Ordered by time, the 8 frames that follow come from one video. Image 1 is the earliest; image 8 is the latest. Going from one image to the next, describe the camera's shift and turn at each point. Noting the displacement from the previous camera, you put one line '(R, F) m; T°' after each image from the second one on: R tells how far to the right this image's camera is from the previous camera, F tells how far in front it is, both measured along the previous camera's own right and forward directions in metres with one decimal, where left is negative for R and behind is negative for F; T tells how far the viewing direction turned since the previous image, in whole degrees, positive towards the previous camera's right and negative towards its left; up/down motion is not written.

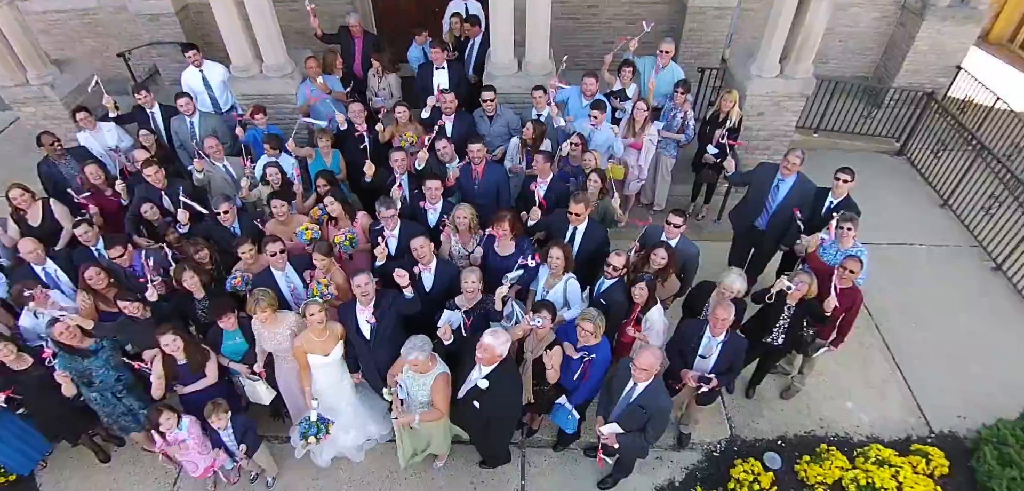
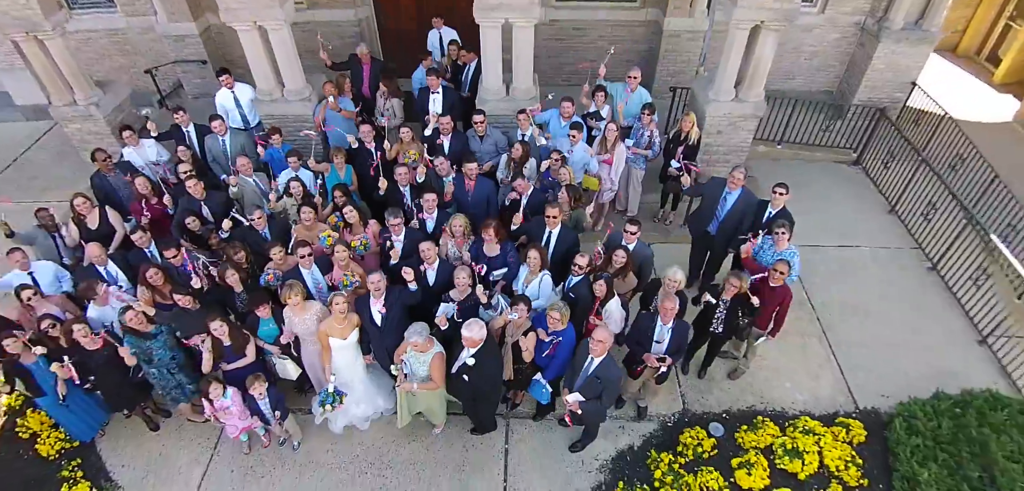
(+0.2, -0.7) m; 0°
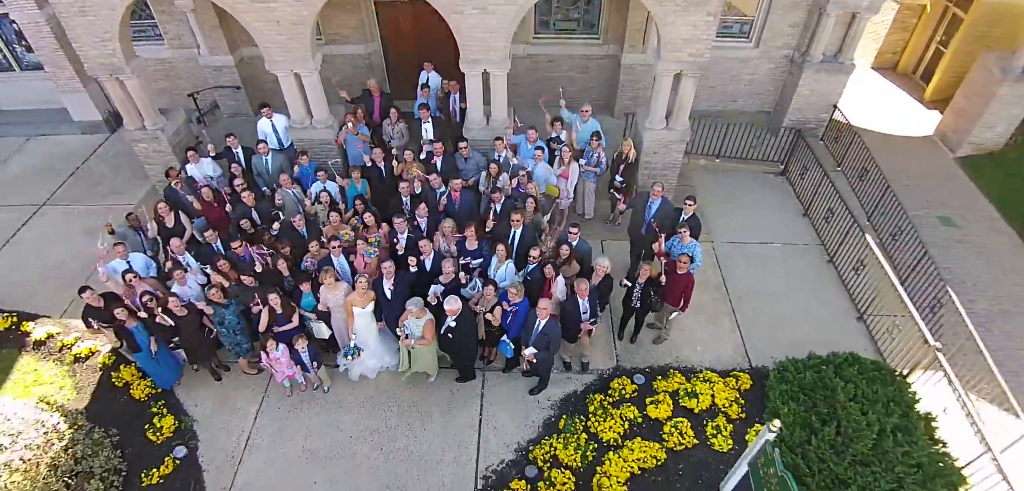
(+0.4, -1.4) m; 0°
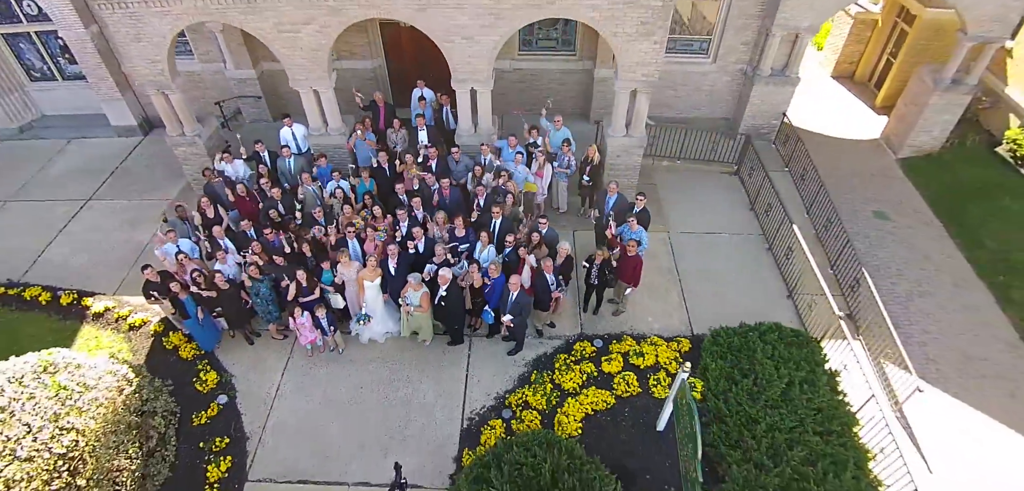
(+0.3, -1.2) m; 0°
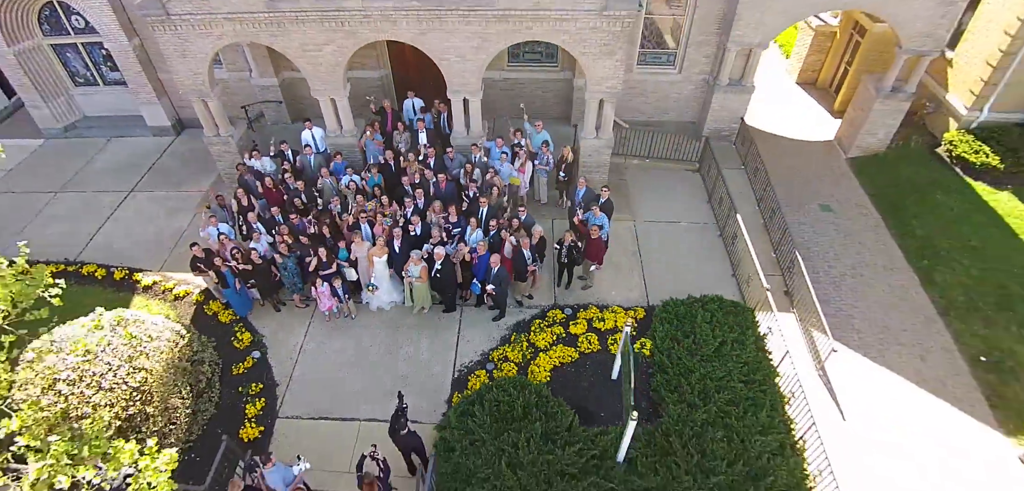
(+0.4, -1.4) m; 0°
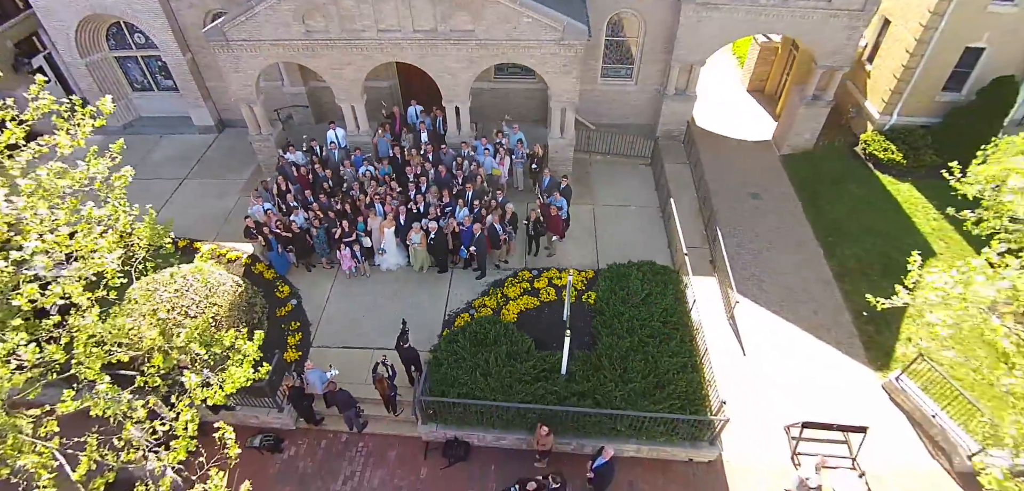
(+0.6, -2.4) m; -1°
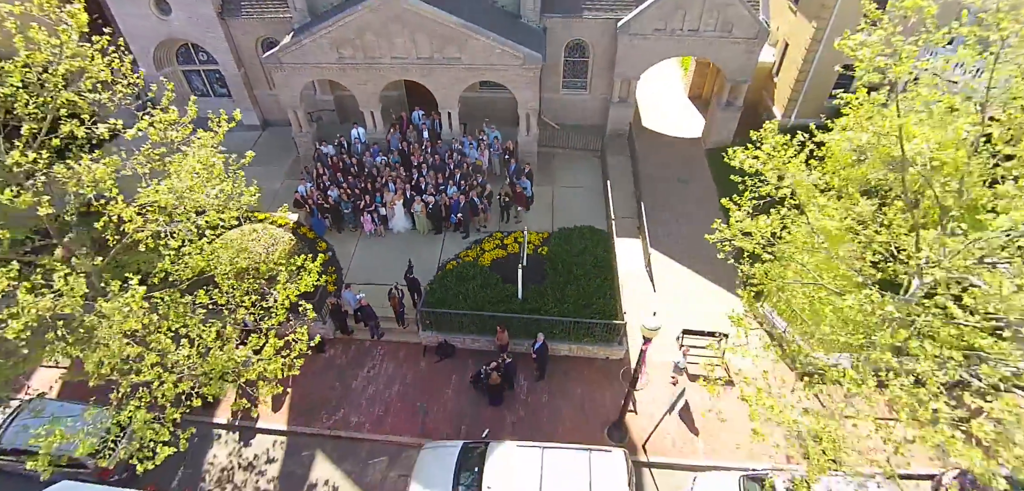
(+0.9, -3.9) m; -1°
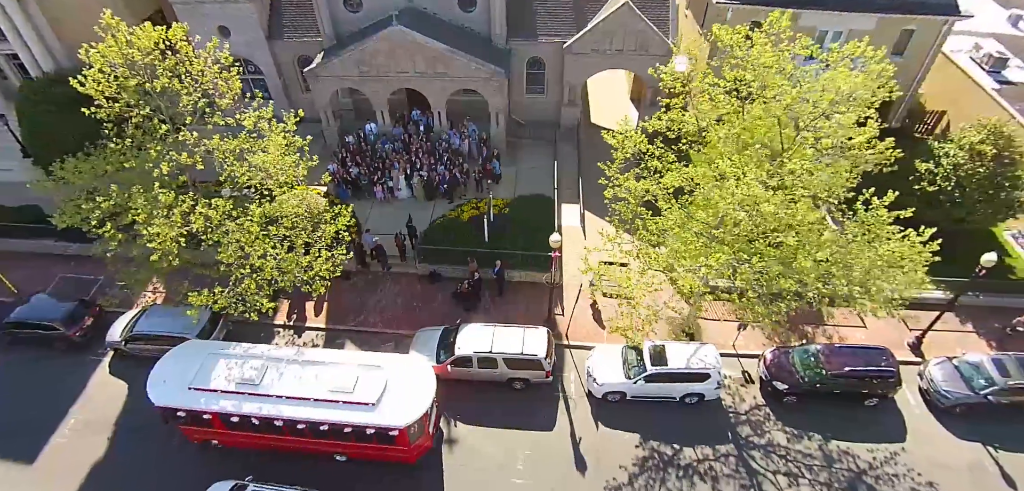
(+1.4, -5.5) m; 0°
